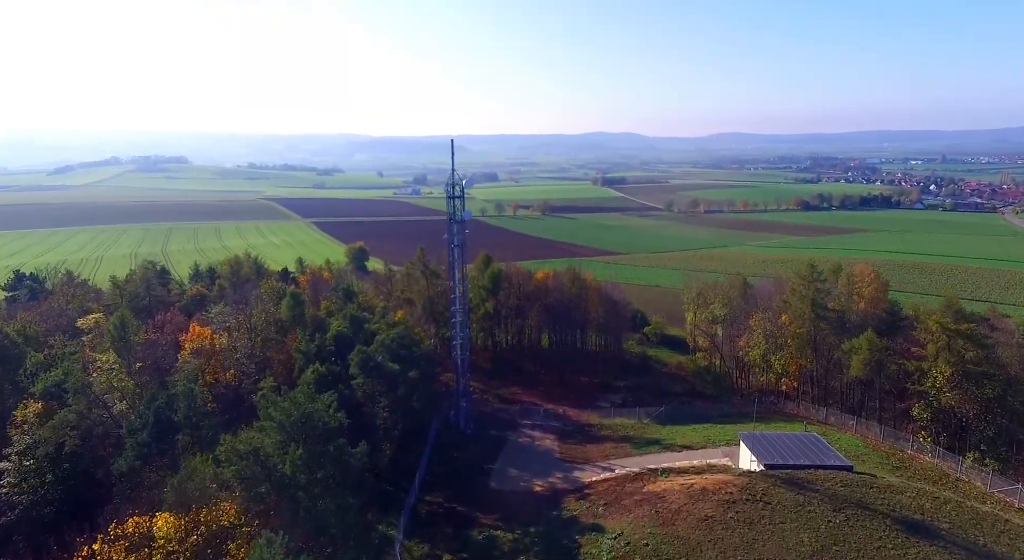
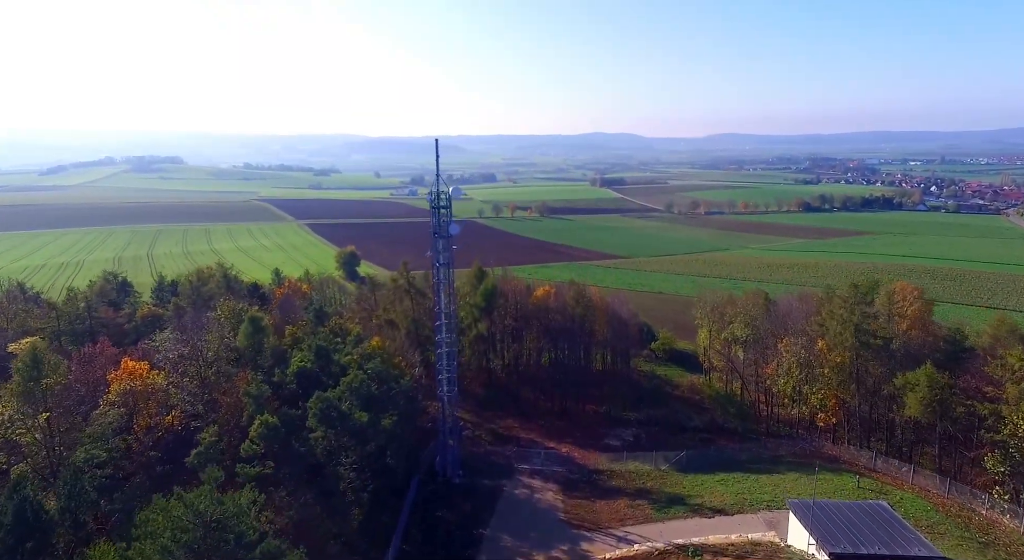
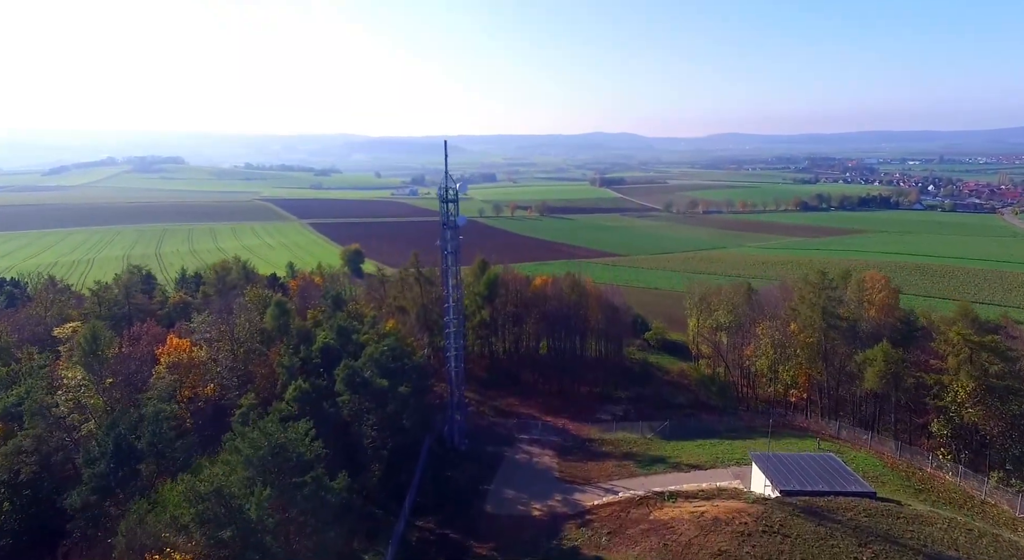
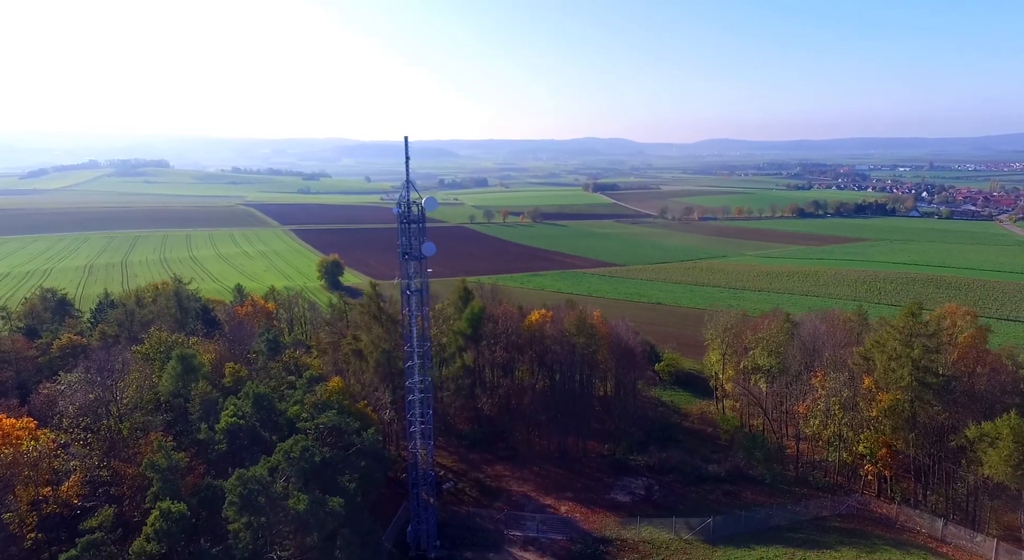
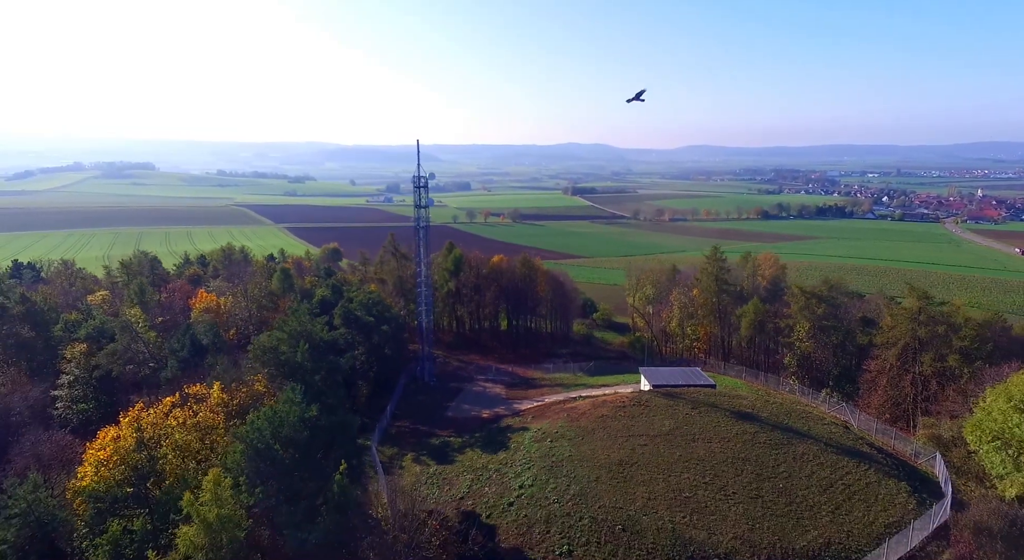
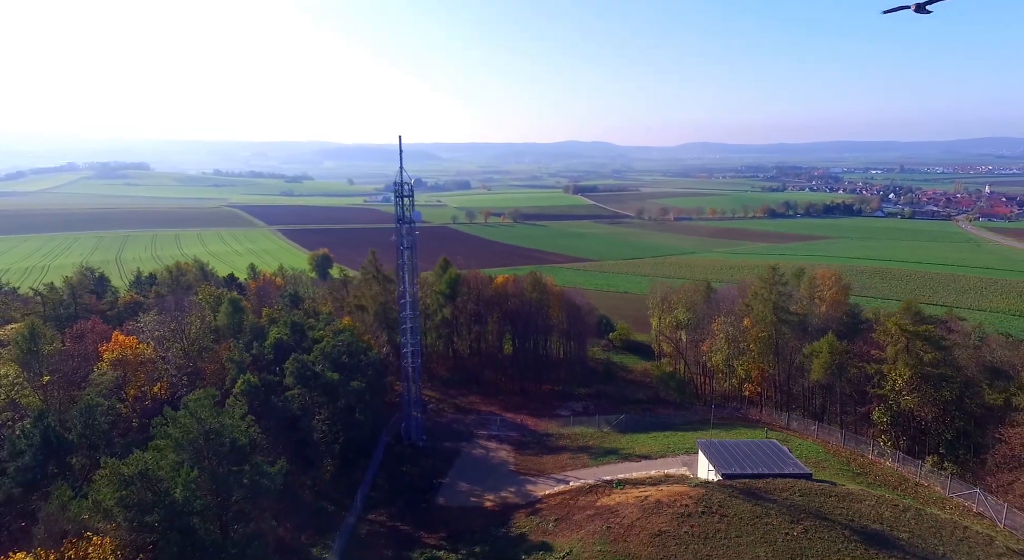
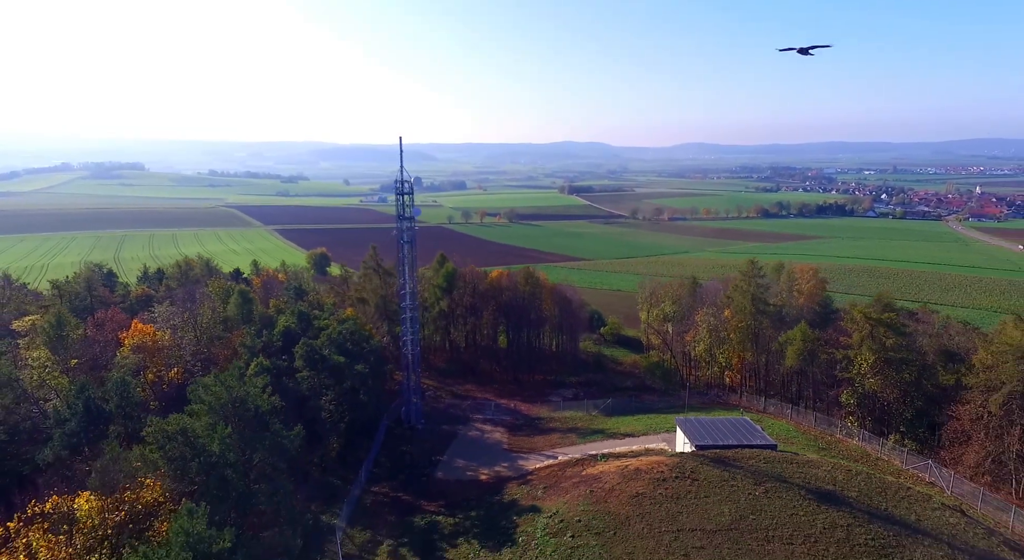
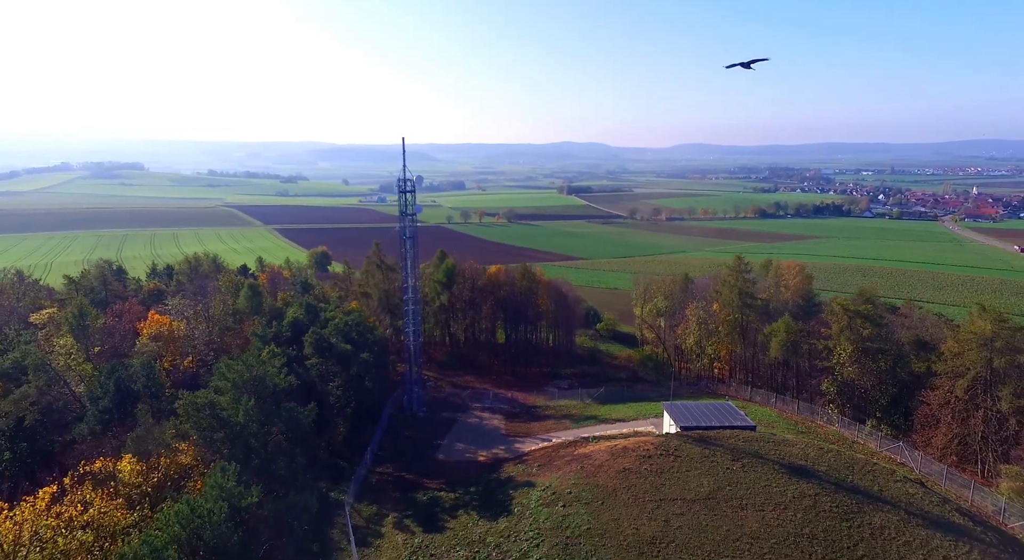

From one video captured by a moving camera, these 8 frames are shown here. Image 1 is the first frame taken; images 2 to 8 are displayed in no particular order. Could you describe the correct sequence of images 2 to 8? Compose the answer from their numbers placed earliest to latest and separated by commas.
3, 2, 4, 6, 7, 8, 5
